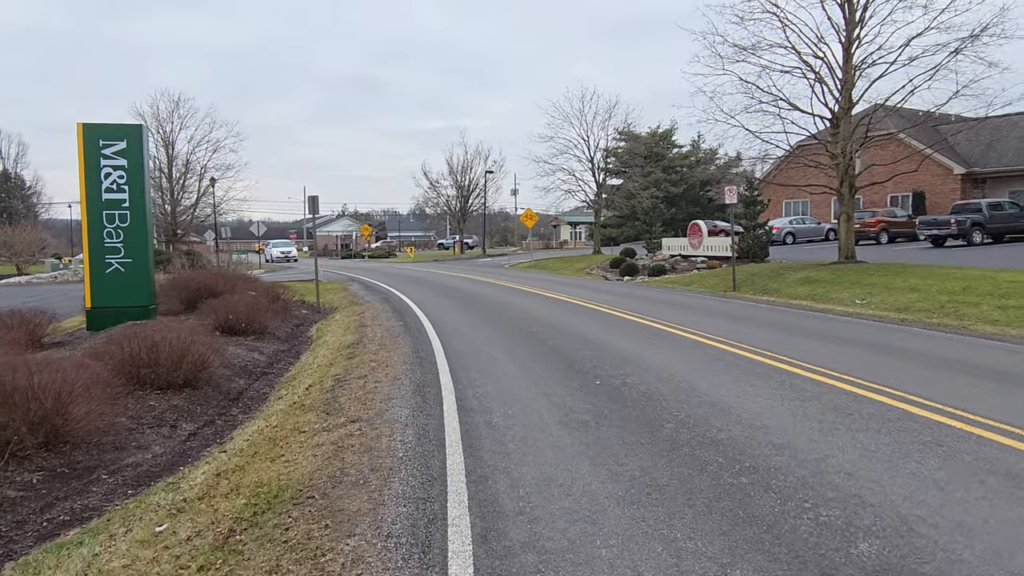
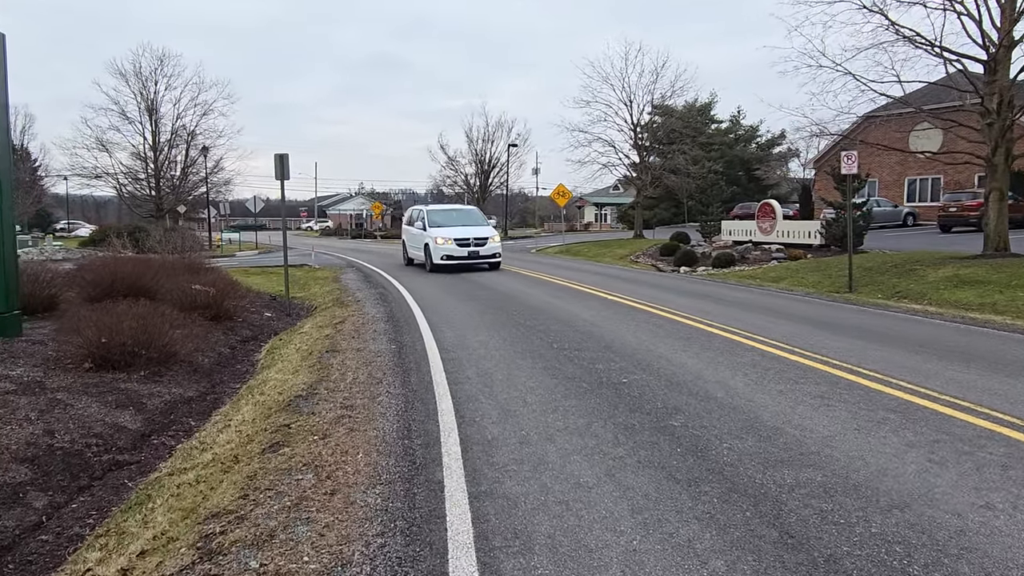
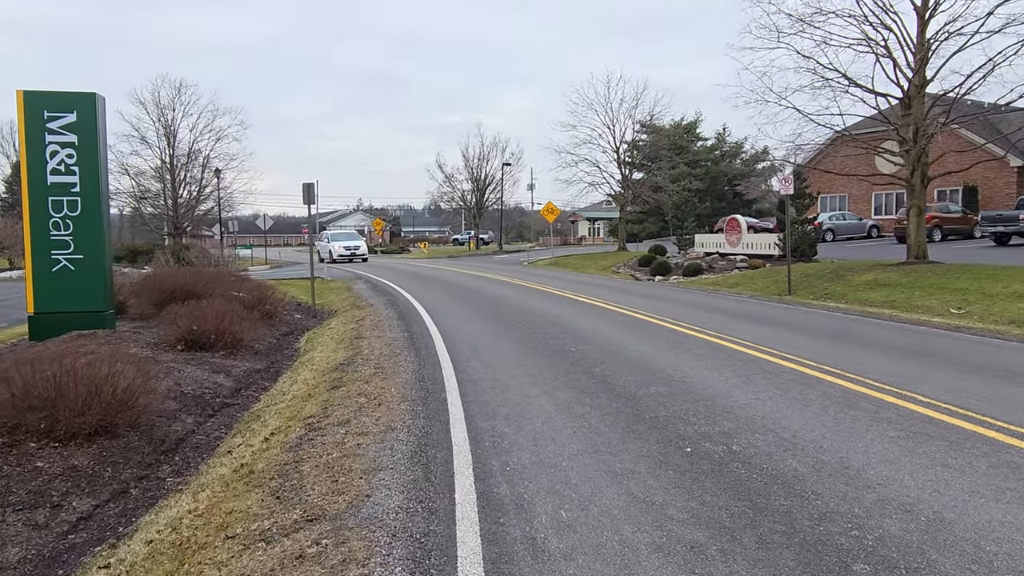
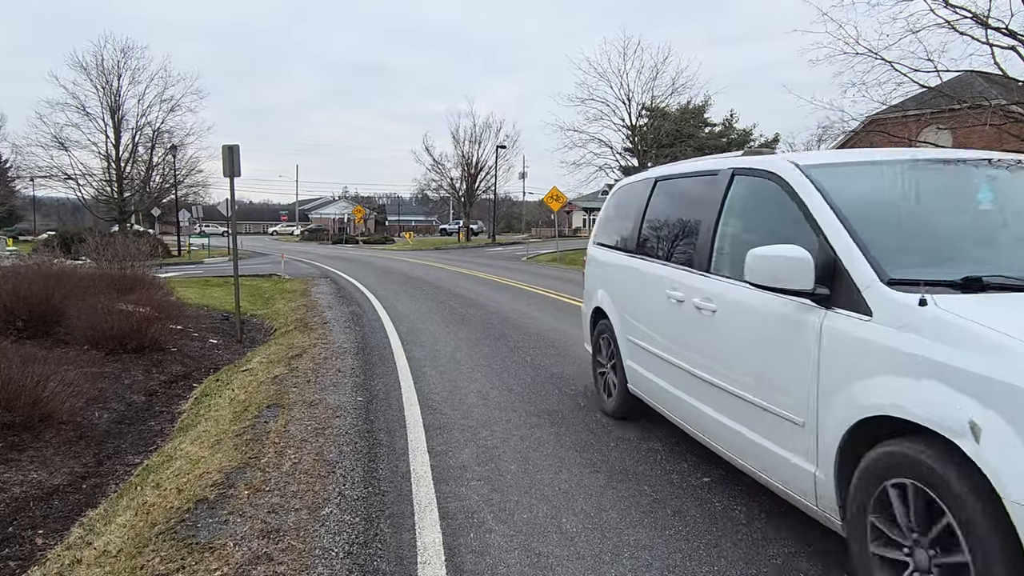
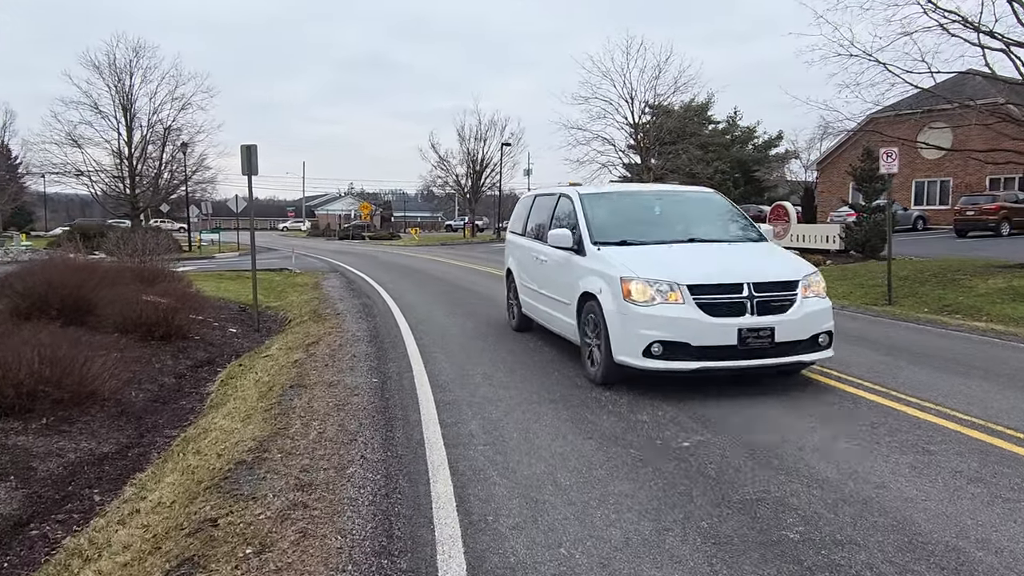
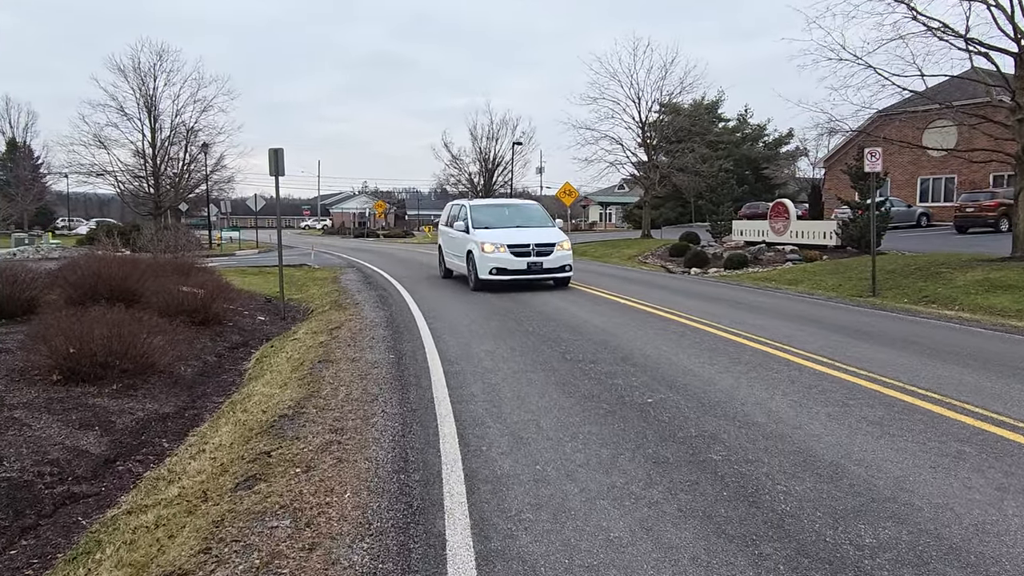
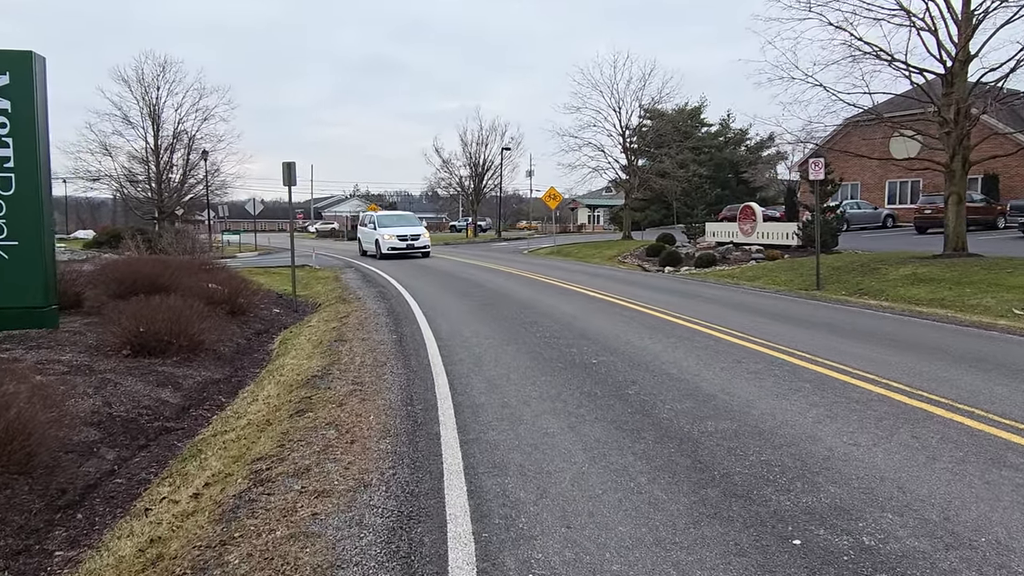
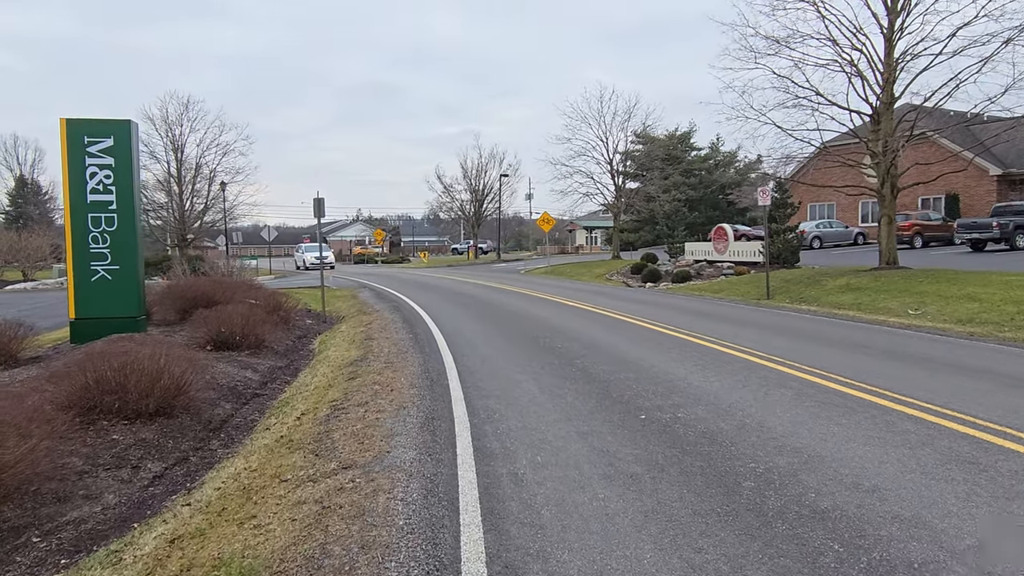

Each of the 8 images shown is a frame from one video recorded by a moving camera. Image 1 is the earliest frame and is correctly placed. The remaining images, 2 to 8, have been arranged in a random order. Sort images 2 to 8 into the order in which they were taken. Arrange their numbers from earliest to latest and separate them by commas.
8, 3, 7, 2, 6, 5, 4
